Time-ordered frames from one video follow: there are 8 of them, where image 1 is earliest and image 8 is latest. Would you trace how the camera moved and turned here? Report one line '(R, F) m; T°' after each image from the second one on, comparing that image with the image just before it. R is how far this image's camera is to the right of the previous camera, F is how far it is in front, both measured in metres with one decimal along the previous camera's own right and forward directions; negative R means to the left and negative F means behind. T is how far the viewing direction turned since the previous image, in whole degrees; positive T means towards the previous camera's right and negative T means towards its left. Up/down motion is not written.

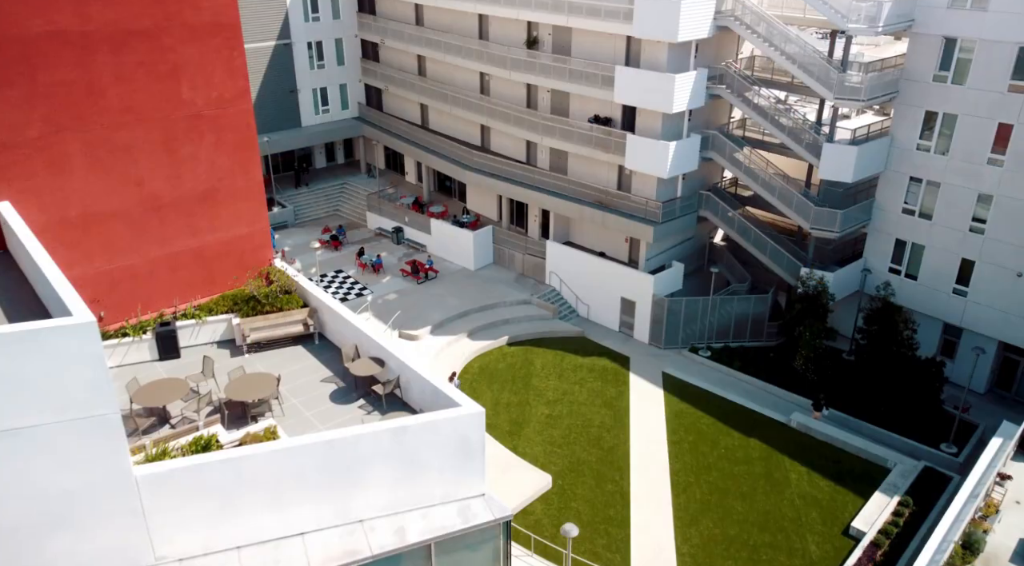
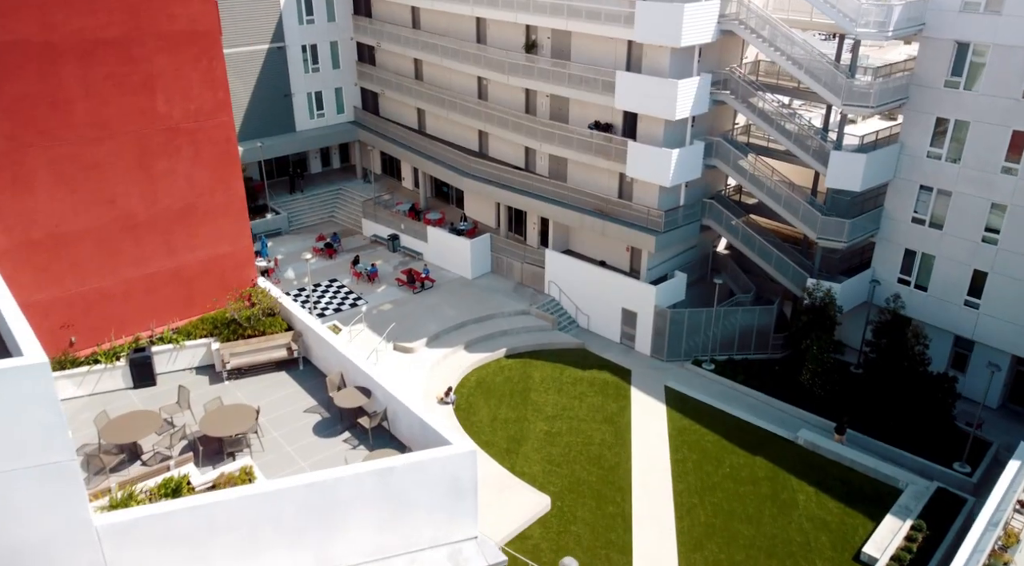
(+0.1, +0.9) m; 0°
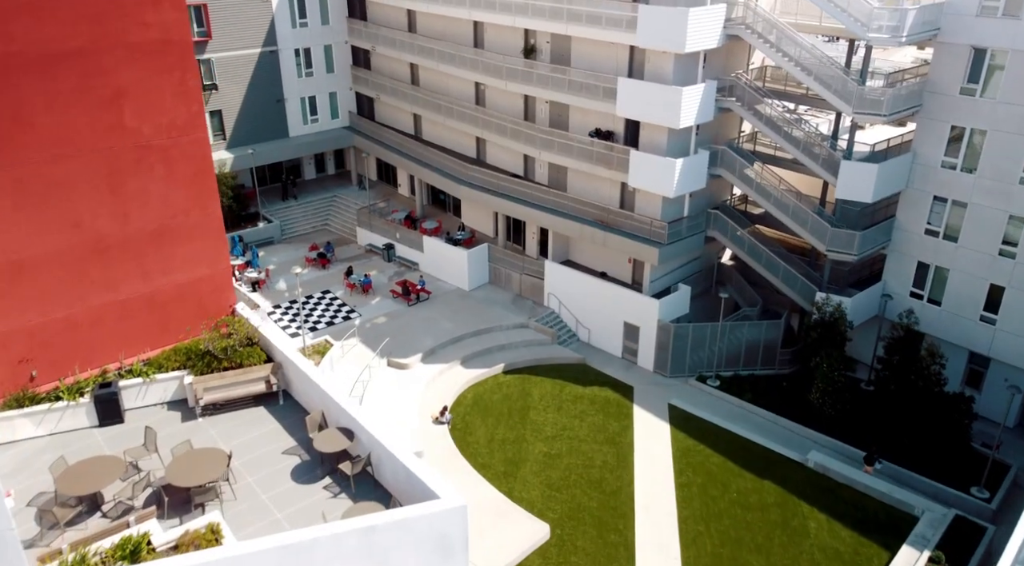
(+0.1, +1.0) m; 0°
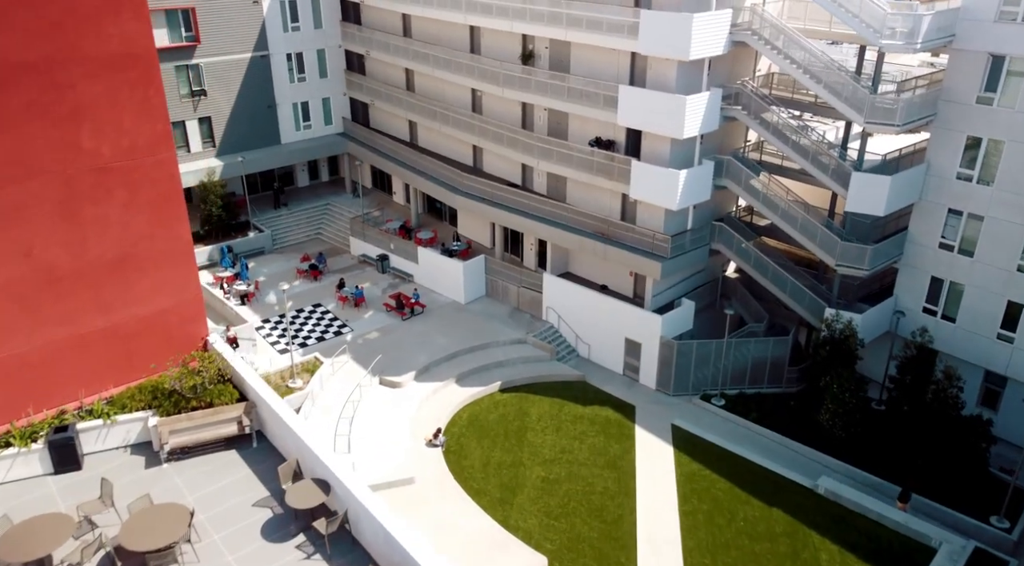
(+0.1, +1.1) m; 0°
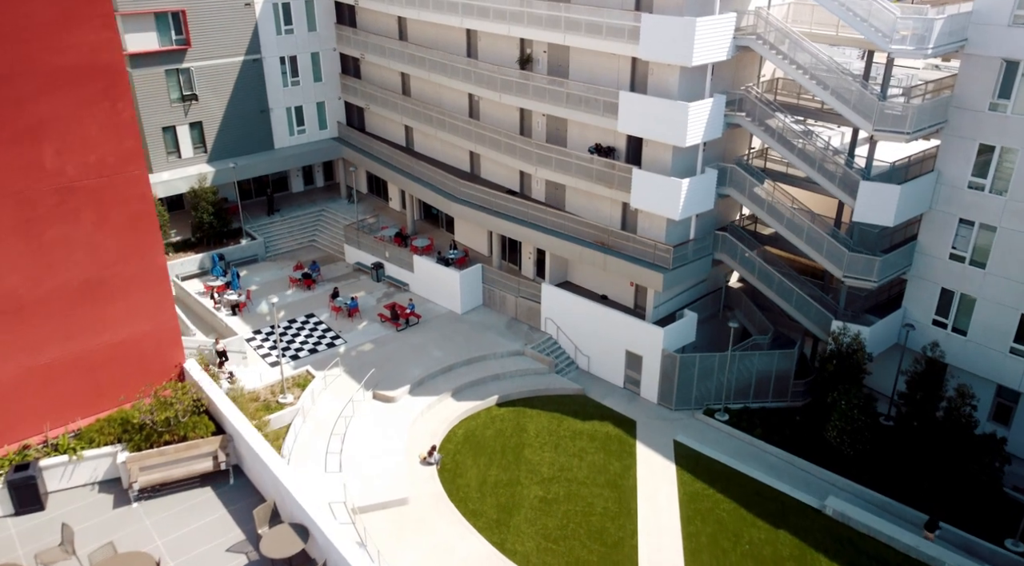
(+0.1, +0.8) m; 0°
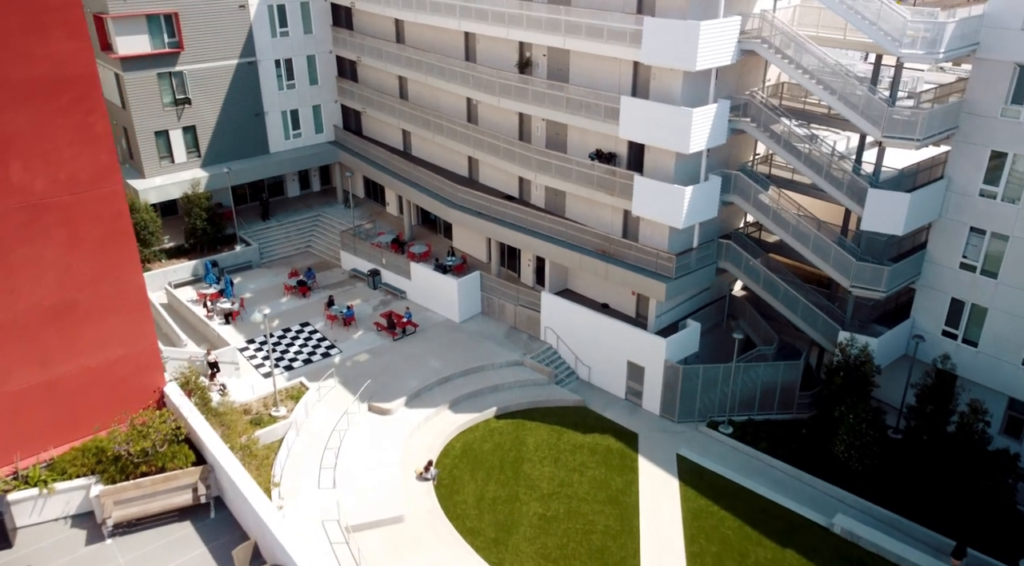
(0.0, +0.7) m; 0°
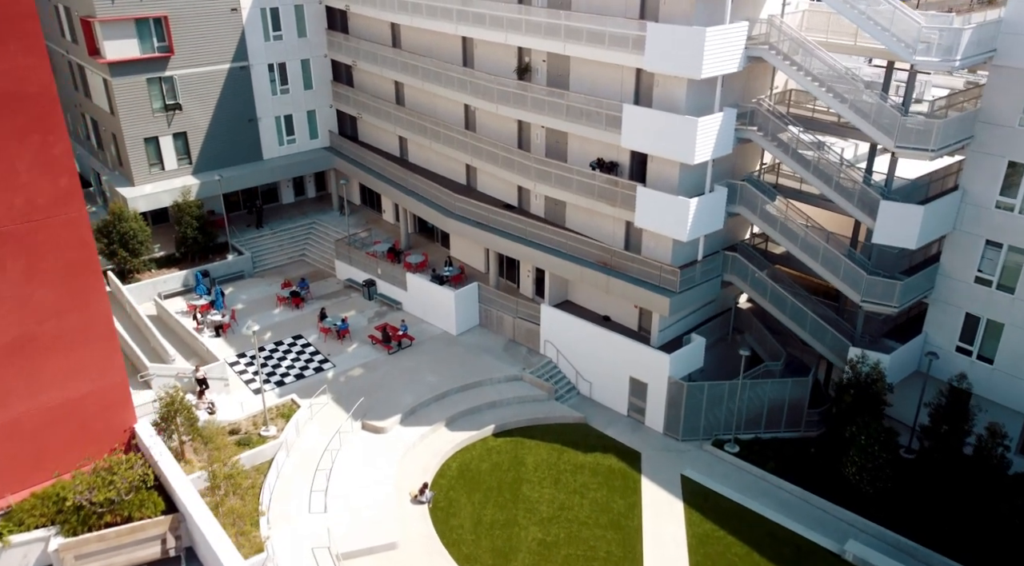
(+0.1, +0.9) m; 0°
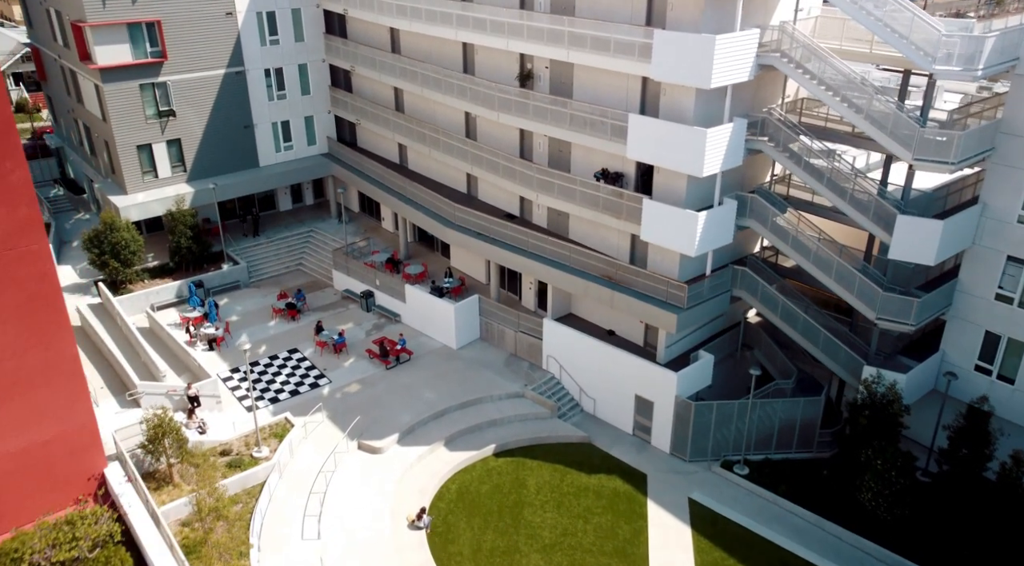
(0.0, +0.9) m; 0°
